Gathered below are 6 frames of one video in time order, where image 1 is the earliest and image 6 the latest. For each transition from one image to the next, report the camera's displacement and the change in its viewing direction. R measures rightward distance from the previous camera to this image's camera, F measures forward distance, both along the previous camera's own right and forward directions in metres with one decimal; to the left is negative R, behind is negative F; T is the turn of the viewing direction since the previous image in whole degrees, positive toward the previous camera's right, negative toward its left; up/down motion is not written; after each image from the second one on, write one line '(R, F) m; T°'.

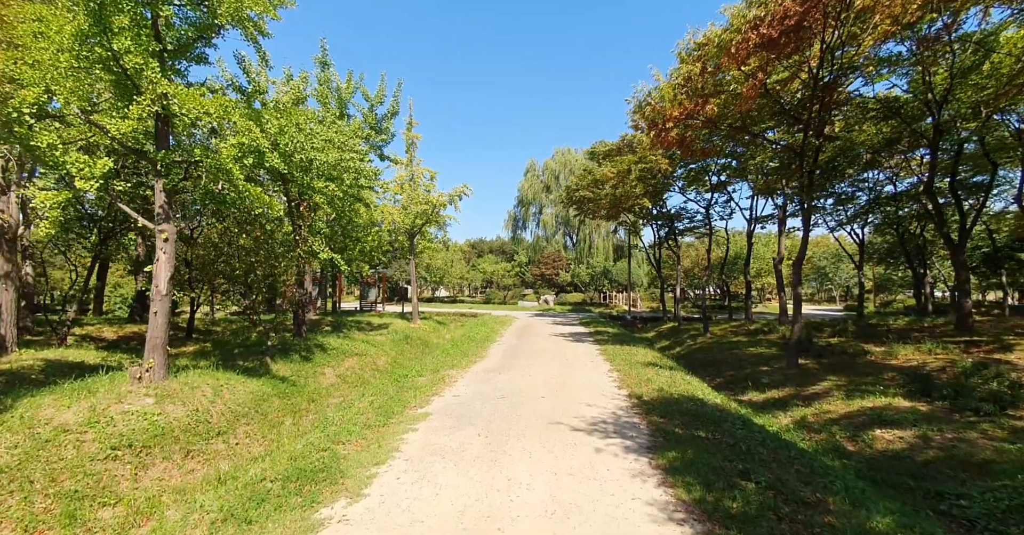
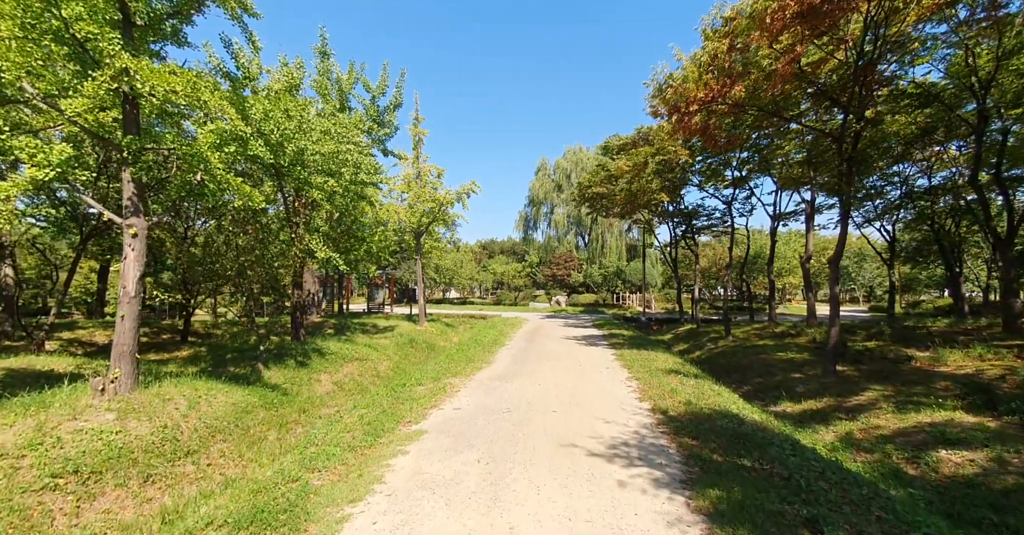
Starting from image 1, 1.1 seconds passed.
(+0.1, +0.7) m; -1°
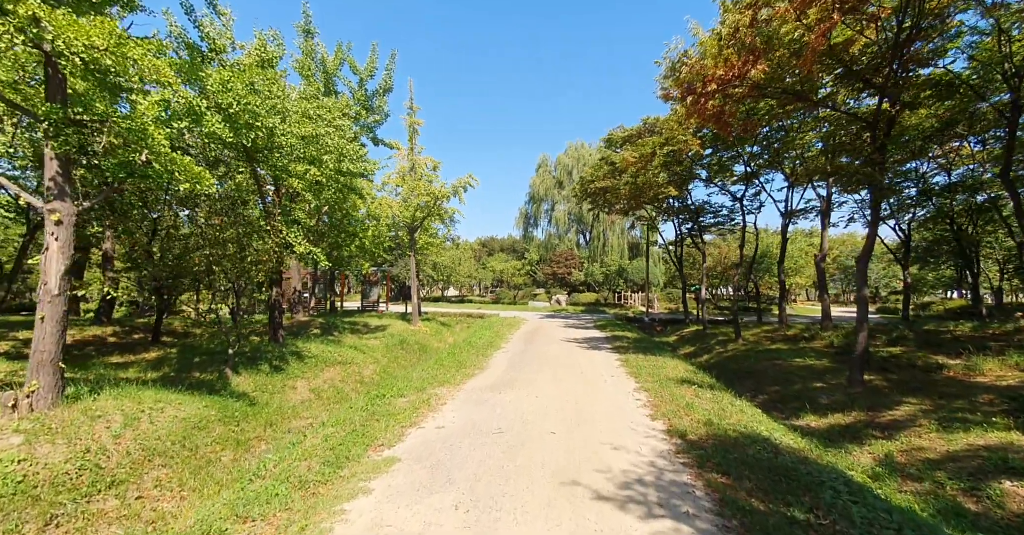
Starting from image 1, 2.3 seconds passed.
(+0.1, +0.9) m; 0°
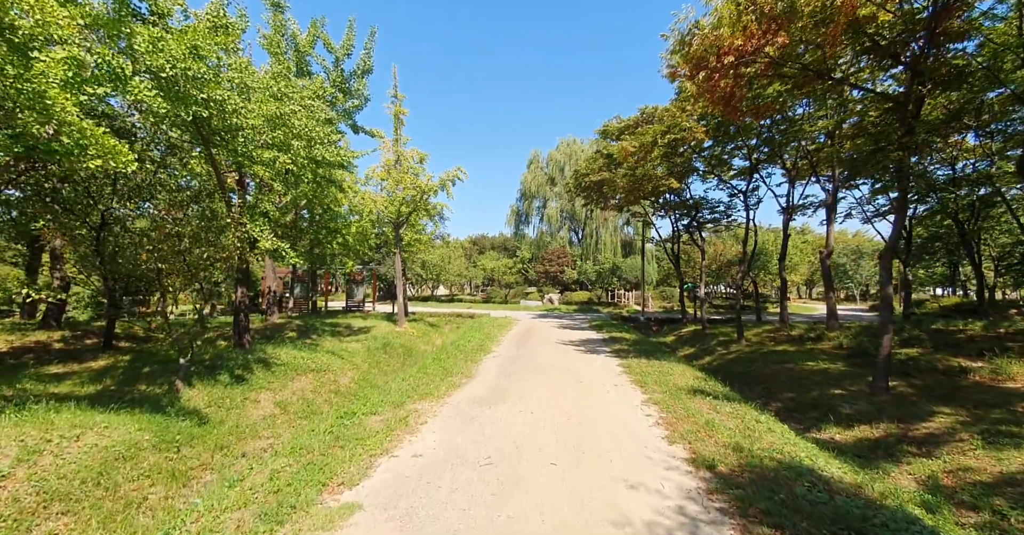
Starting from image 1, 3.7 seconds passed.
(0.0, +0.9) m; +1°
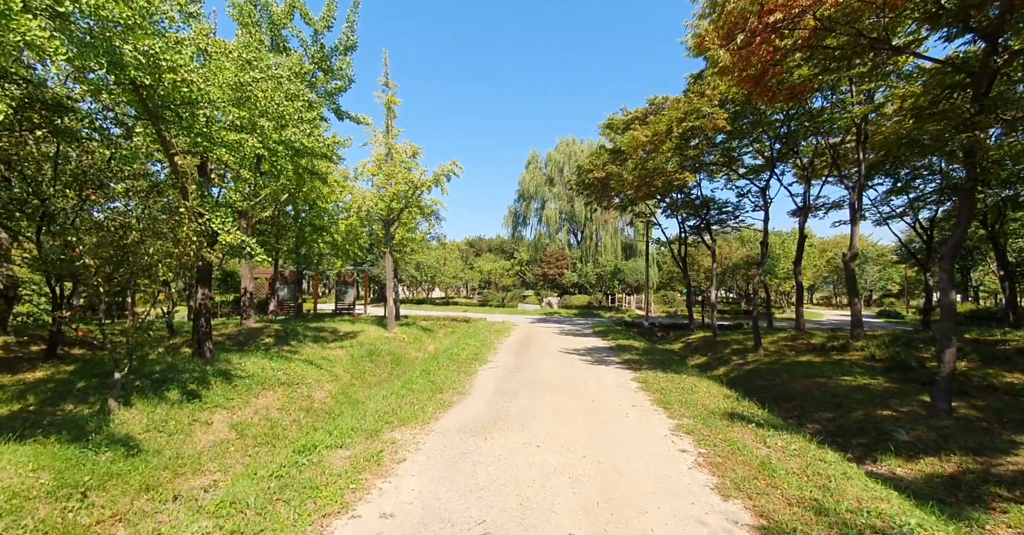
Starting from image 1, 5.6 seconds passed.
(-0.1, +1.1) m; 0°
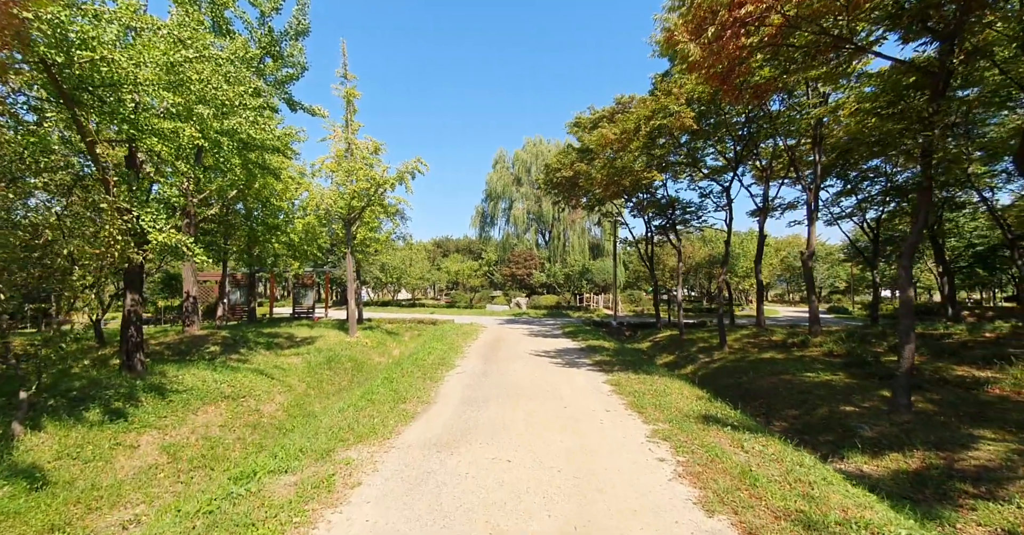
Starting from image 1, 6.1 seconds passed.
(0.0, +0.4) m; +4°
